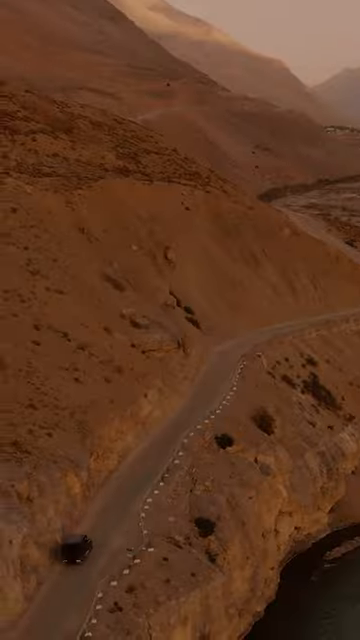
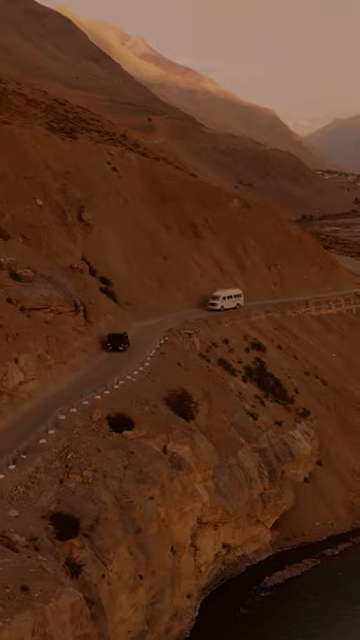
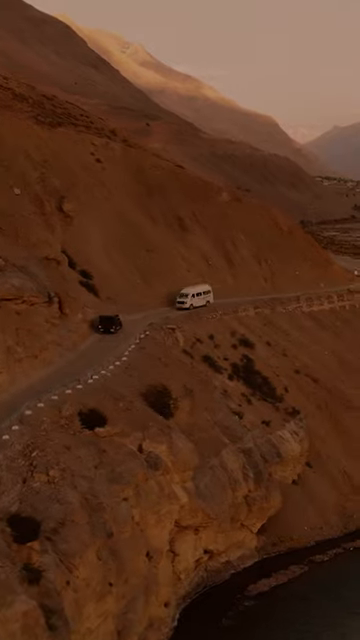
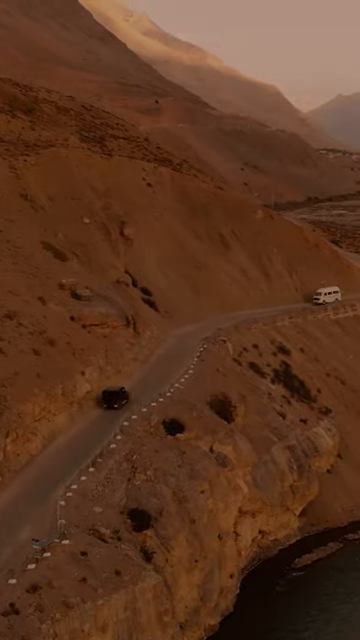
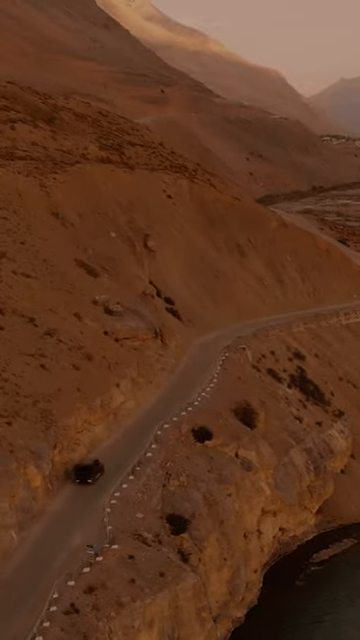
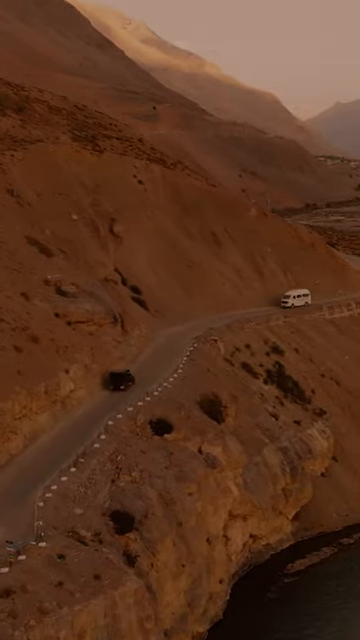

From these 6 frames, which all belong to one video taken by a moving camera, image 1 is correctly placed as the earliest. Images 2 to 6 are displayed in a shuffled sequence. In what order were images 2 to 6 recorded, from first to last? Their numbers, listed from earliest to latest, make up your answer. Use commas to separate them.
5, 4, 6, 2, 3
